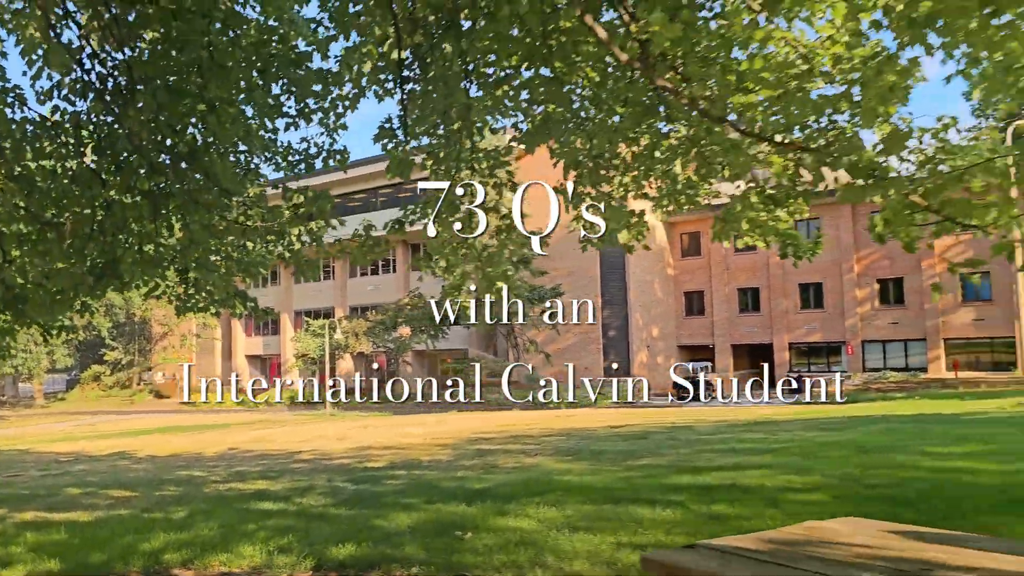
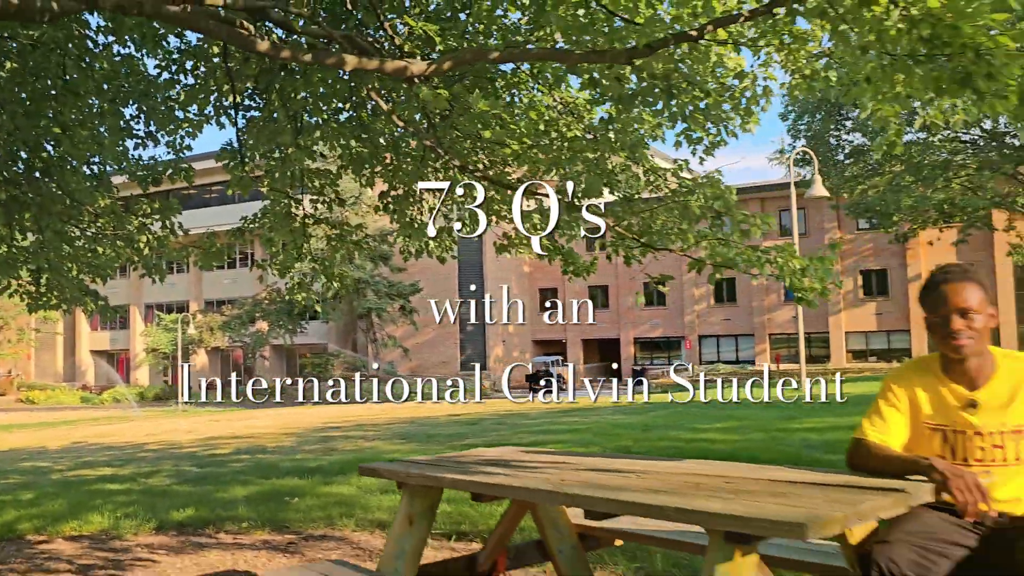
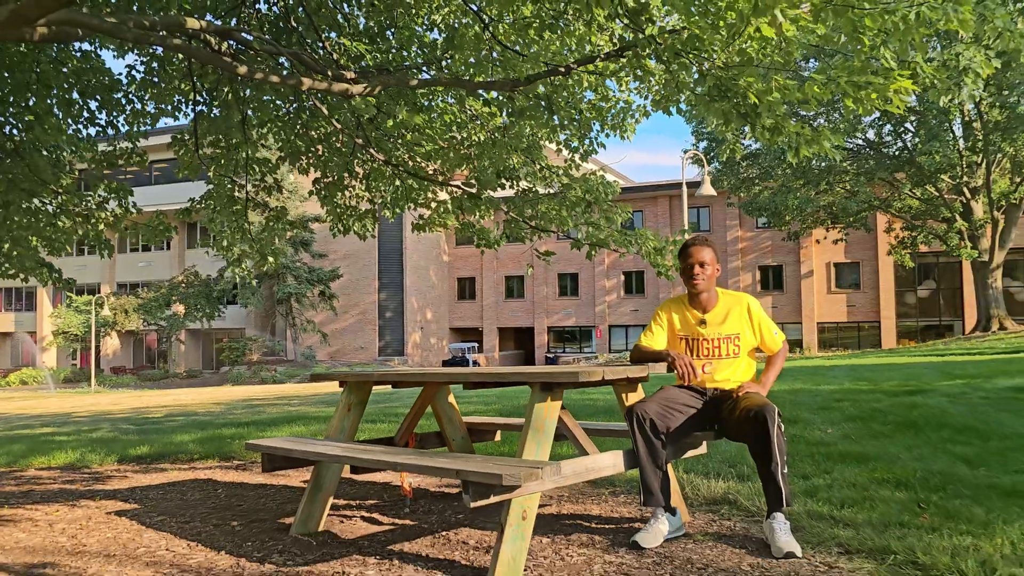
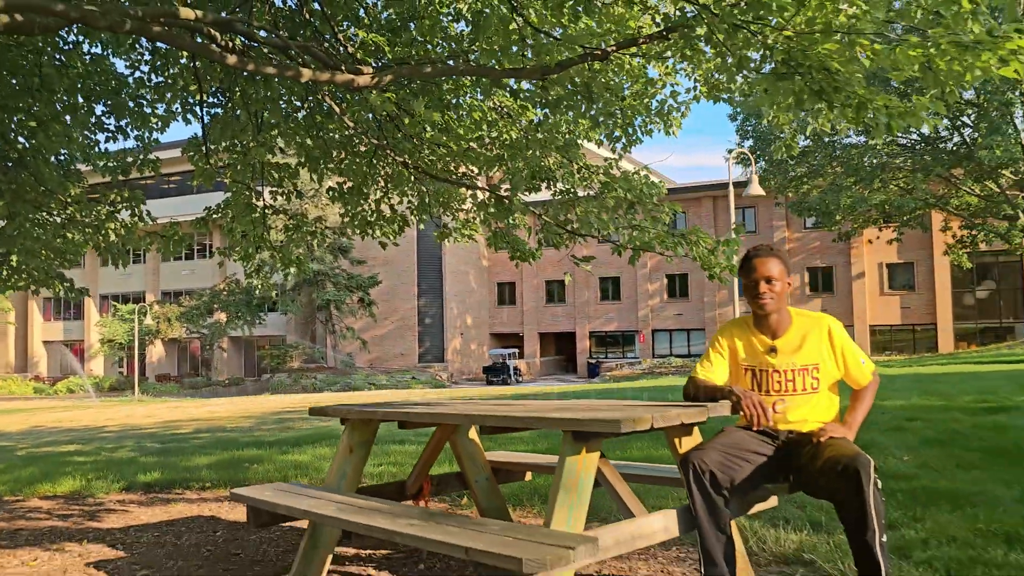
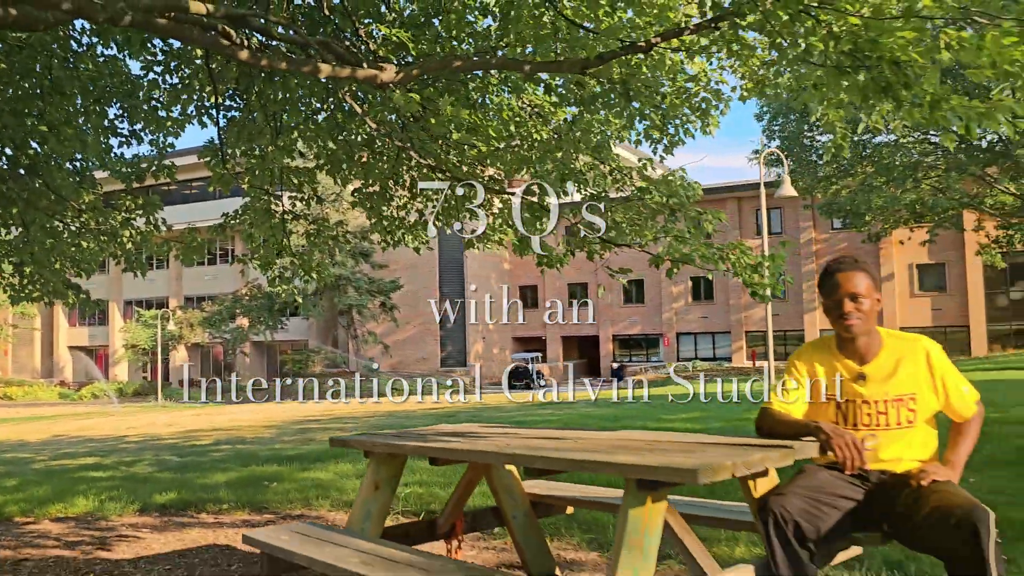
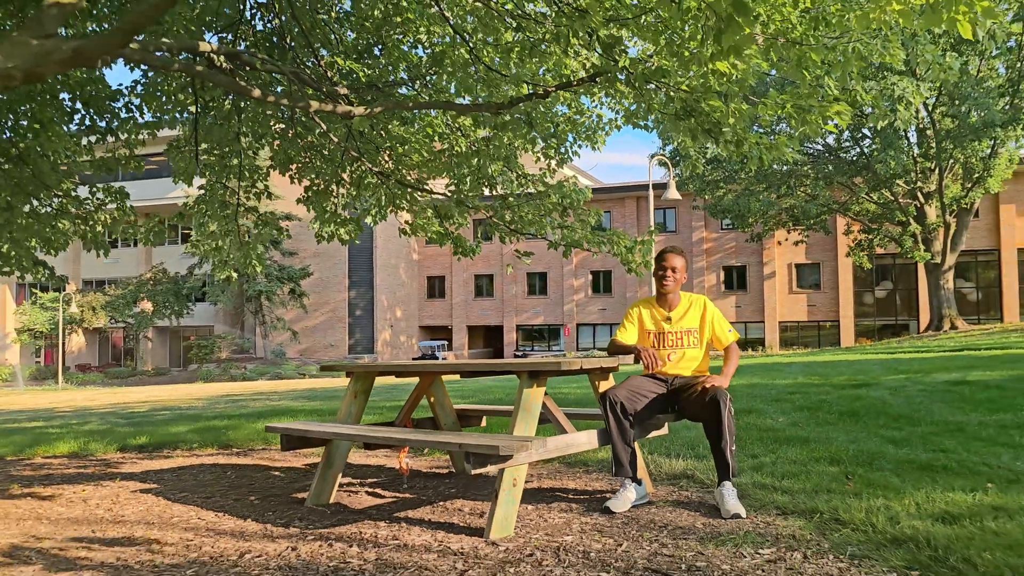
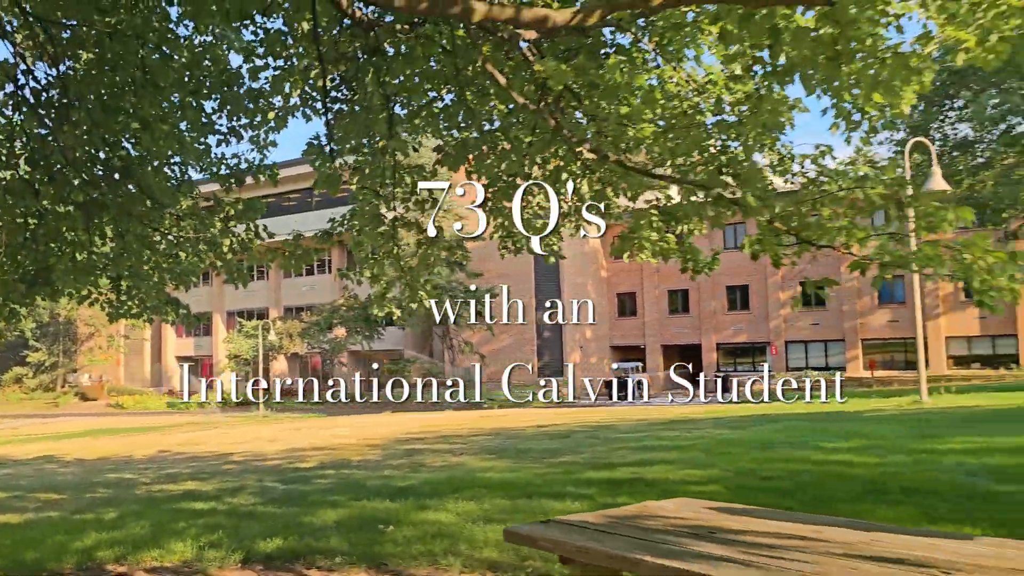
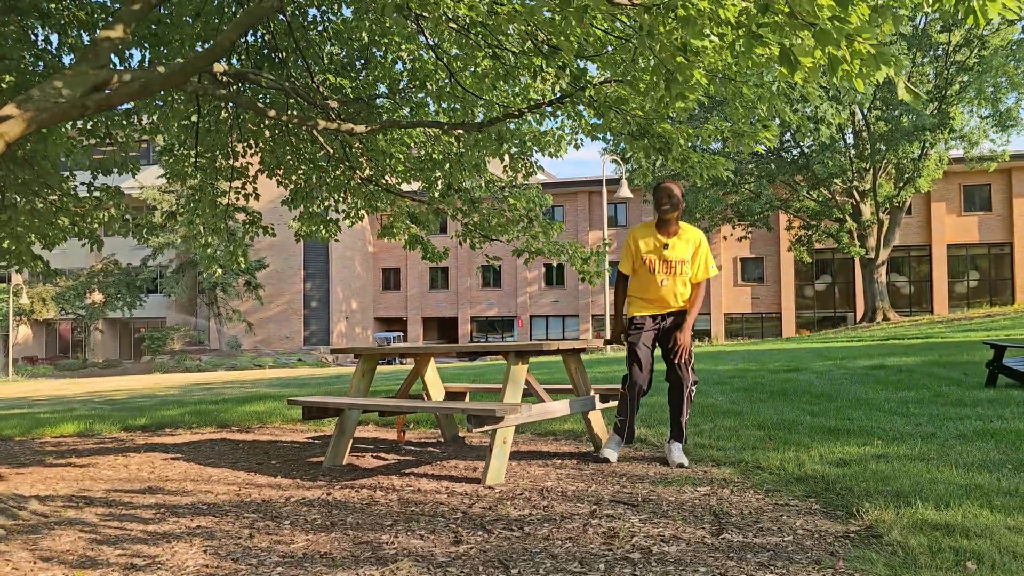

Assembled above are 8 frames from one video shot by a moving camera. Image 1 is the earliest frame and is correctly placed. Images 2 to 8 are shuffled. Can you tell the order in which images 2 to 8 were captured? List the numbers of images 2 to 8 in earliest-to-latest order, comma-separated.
7, 2, 5, 4, 3, 6, 8
